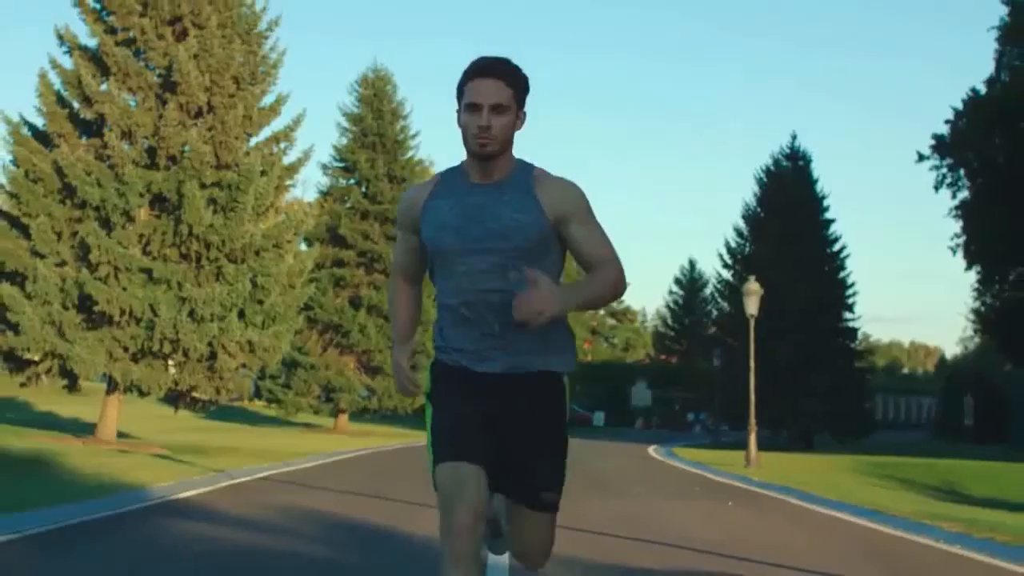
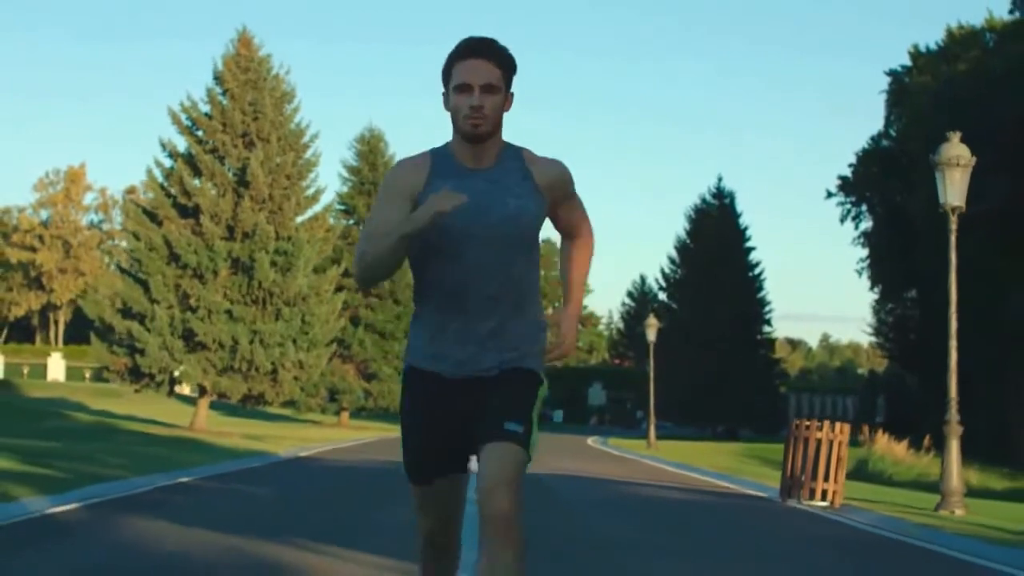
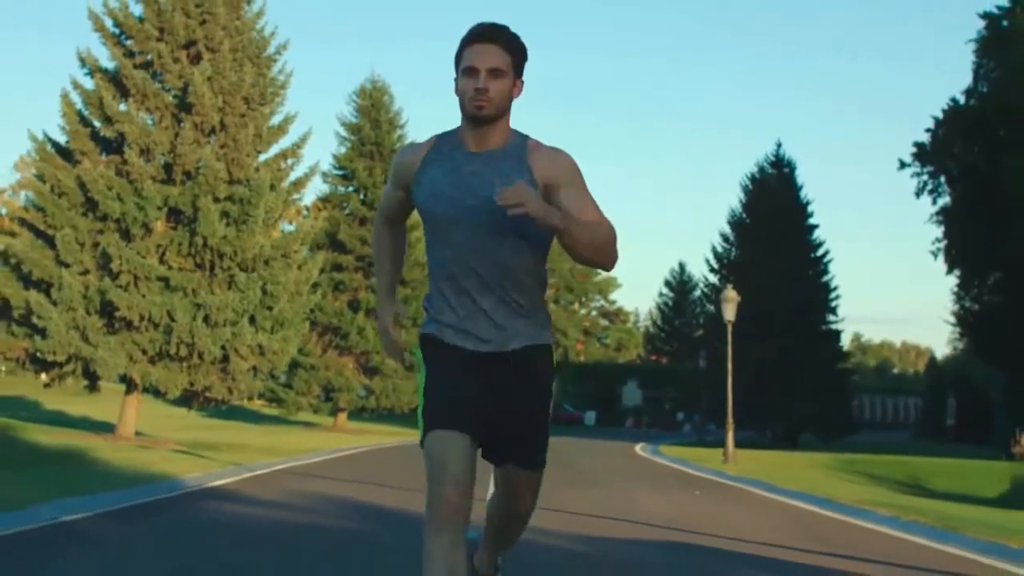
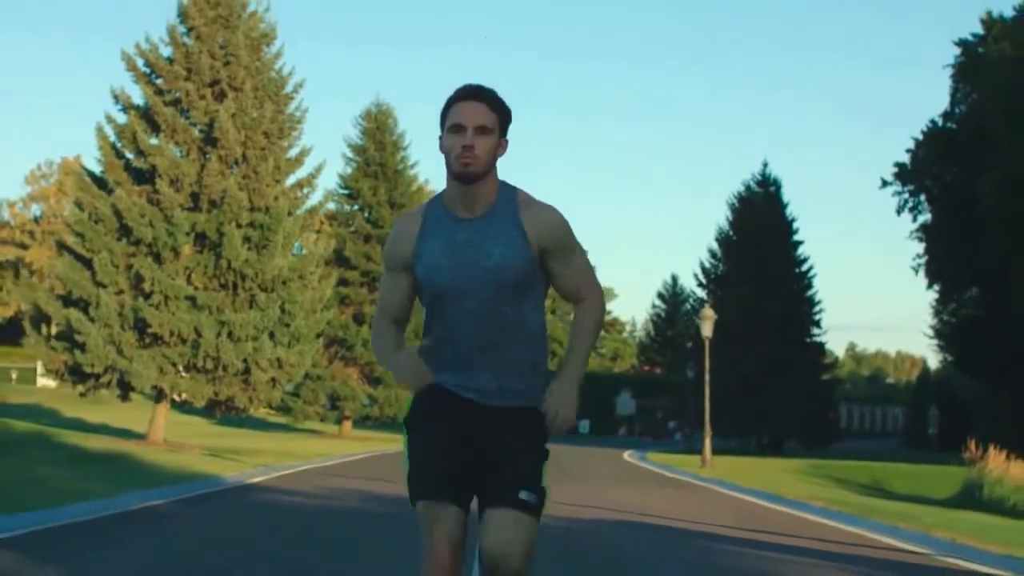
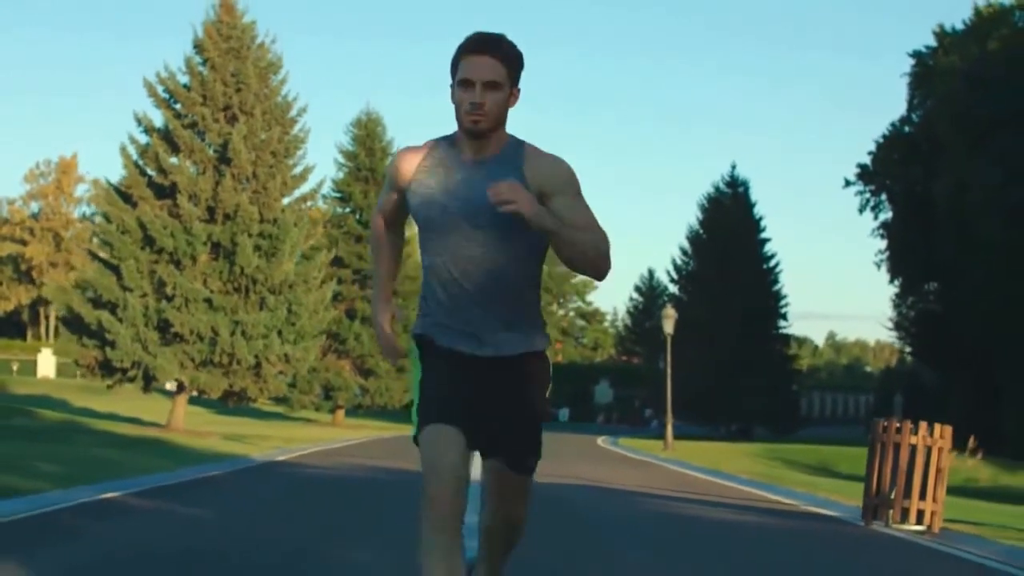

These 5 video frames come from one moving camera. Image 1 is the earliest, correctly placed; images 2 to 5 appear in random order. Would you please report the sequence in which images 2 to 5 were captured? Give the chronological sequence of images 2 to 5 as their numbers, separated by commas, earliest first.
3, 4, 5, 2
